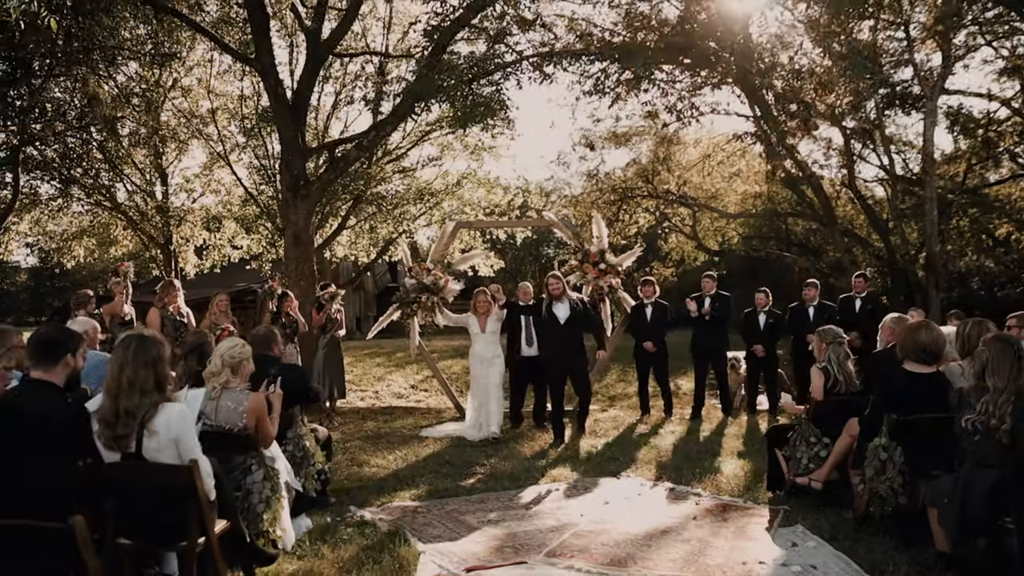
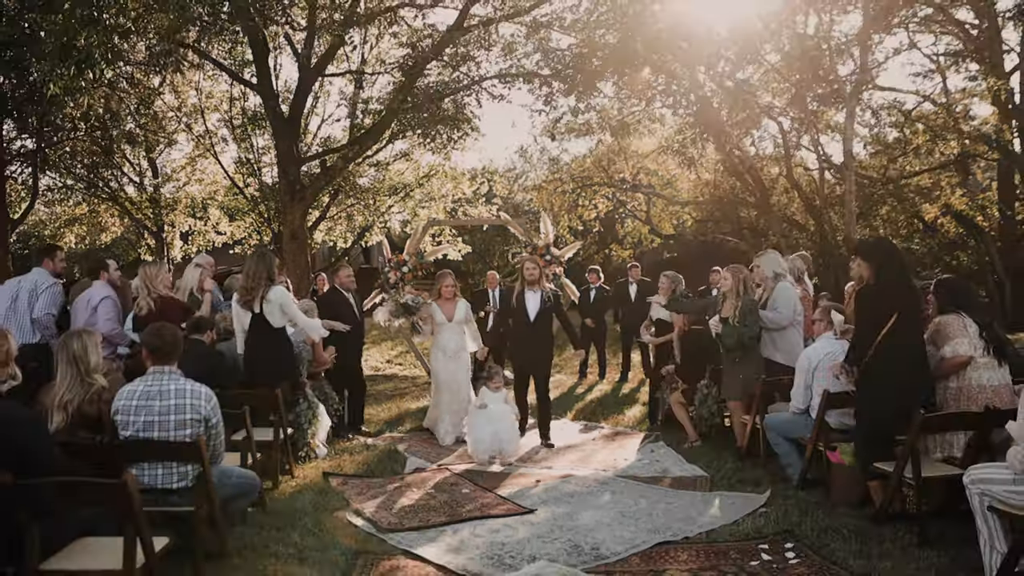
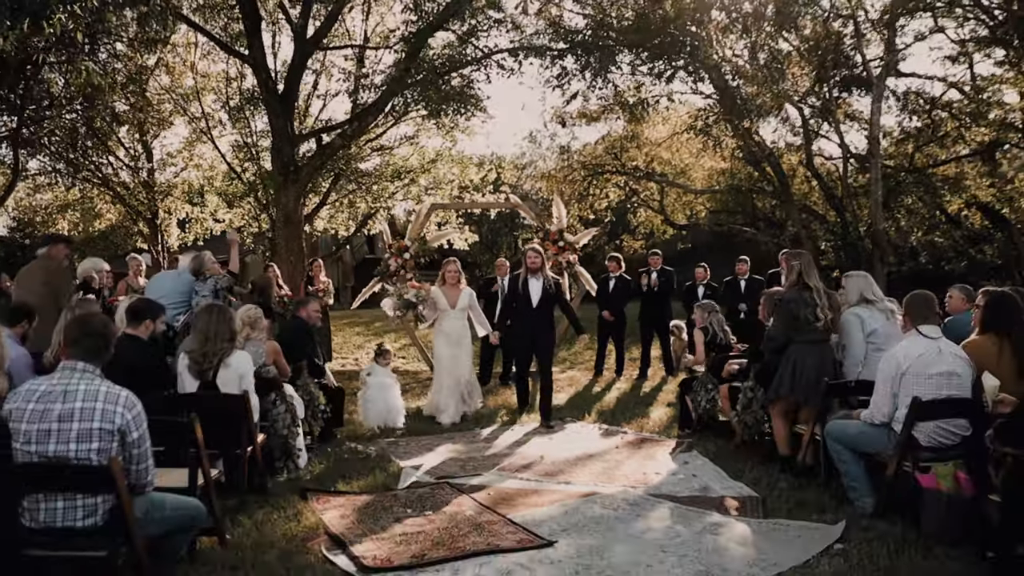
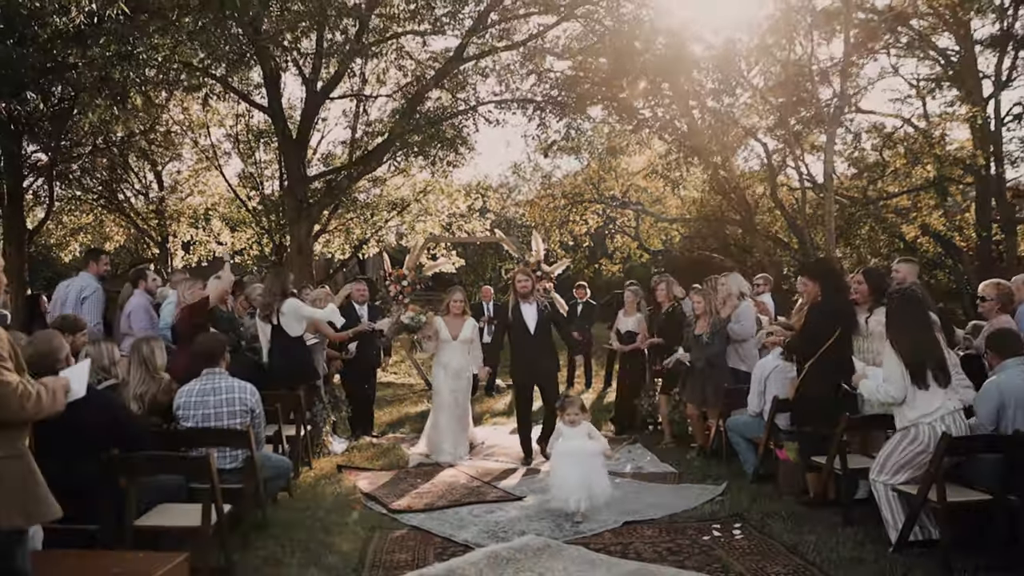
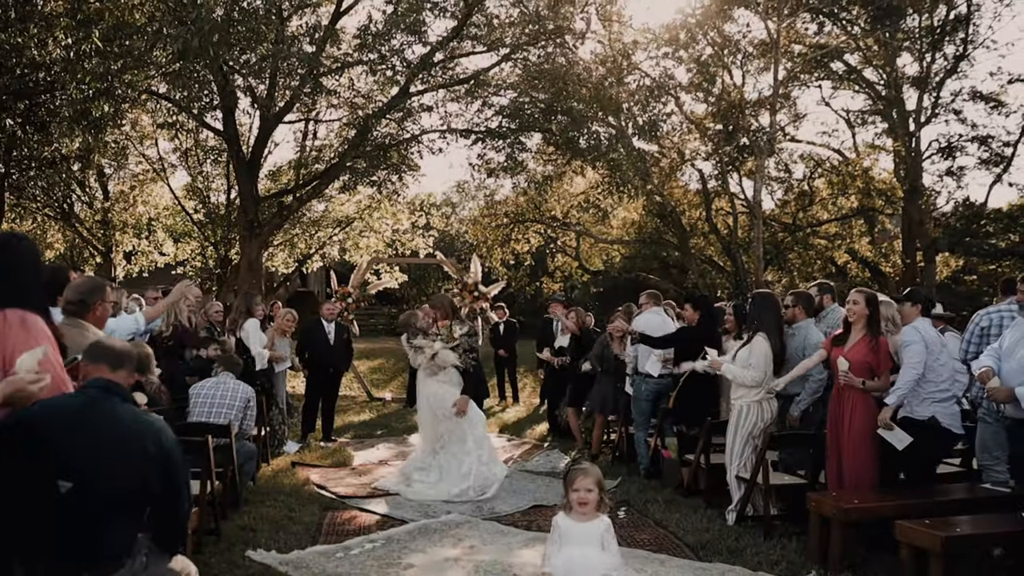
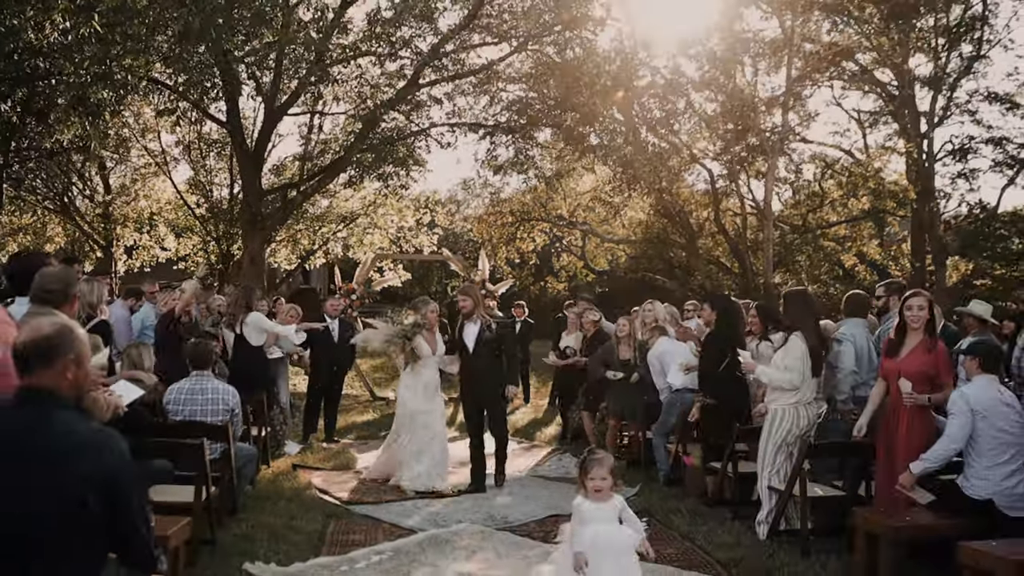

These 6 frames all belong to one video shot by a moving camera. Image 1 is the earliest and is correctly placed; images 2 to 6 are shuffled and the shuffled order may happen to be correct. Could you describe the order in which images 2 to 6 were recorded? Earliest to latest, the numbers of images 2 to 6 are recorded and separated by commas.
3, 2, 4, 6, 5
